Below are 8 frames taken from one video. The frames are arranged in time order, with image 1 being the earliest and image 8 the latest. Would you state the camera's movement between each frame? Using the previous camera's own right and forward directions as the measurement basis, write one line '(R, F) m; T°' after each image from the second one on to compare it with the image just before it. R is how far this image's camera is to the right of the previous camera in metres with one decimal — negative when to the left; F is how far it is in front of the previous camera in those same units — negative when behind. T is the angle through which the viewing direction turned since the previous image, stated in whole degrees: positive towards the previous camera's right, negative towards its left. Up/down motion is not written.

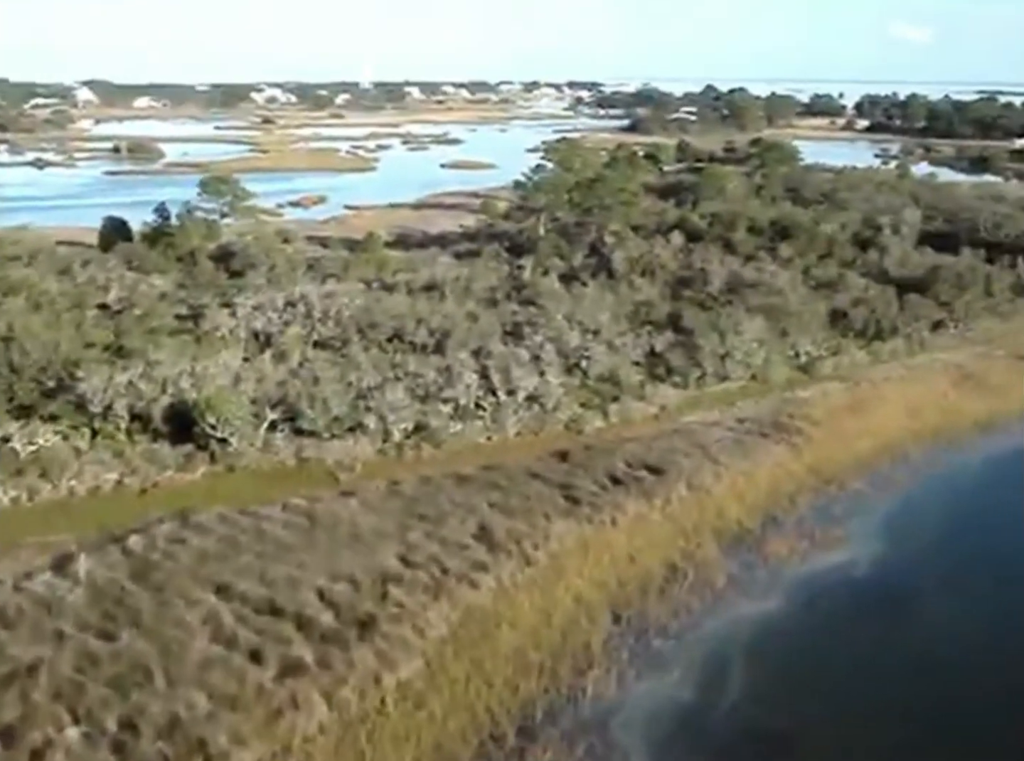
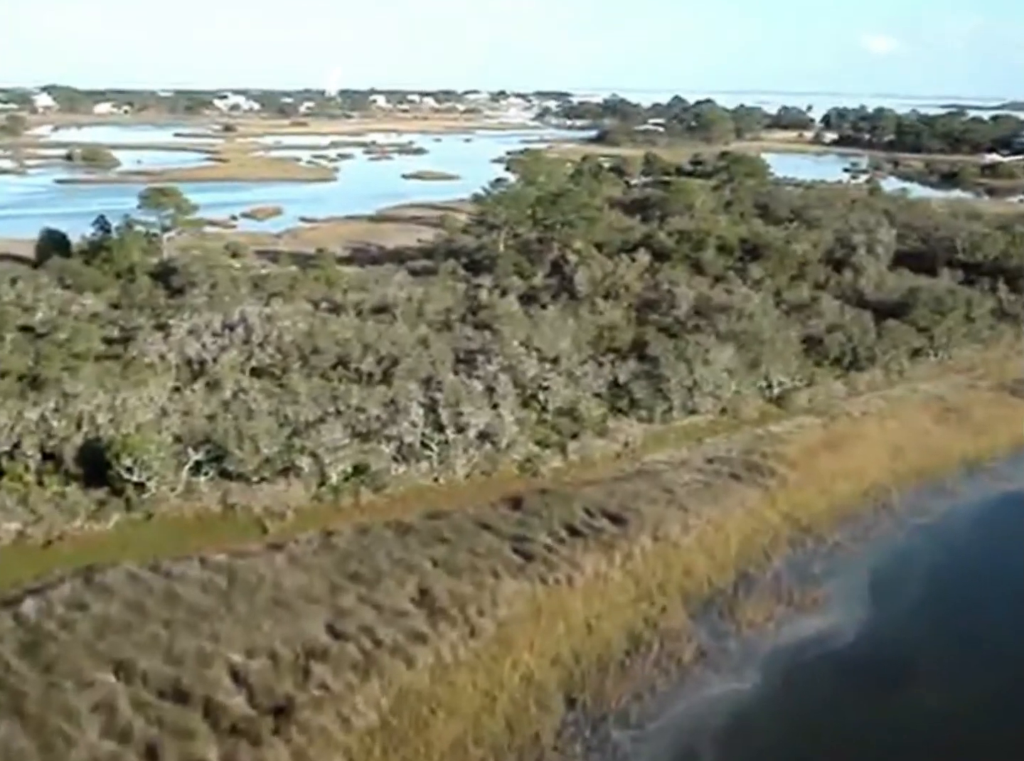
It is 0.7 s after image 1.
(+0.4, +2.2) m; +2°
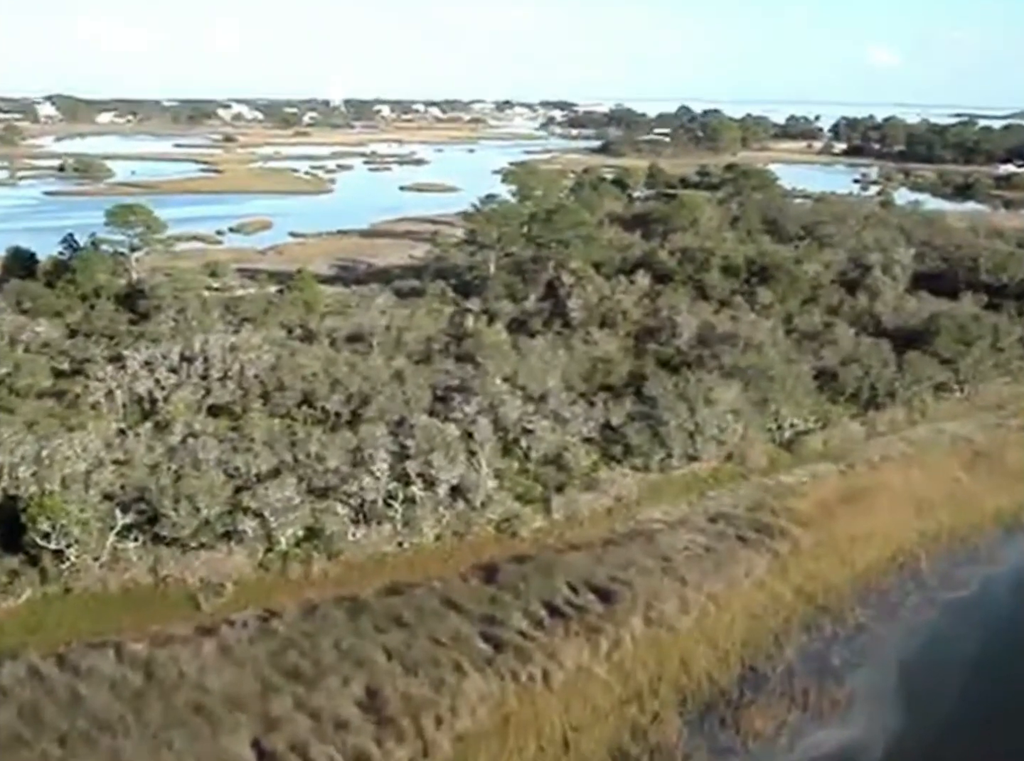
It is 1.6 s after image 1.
(+0.6, +3.0) m; 0°
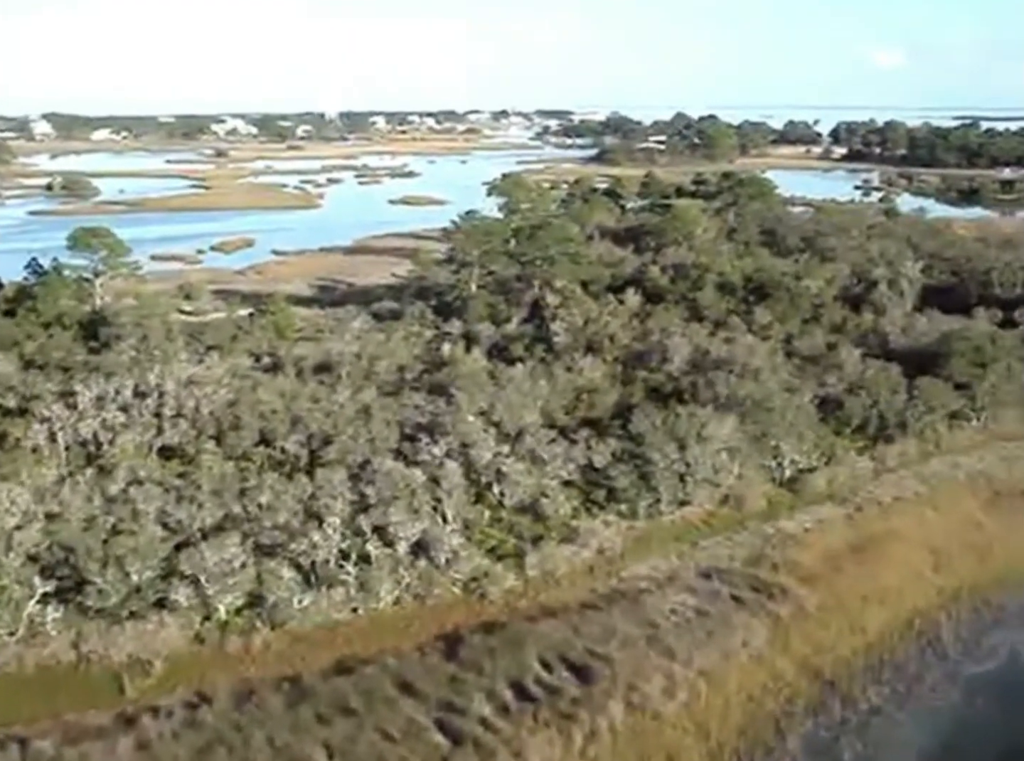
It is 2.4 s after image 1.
(+0.7, +2.3) m; 0°
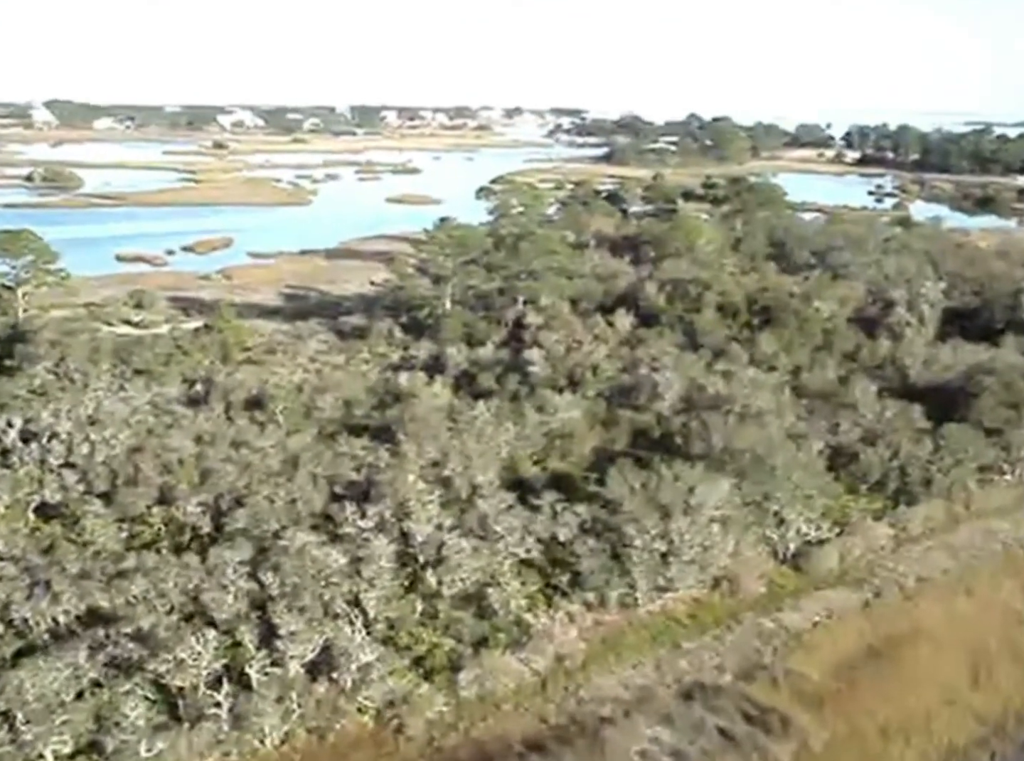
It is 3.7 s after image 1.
(+1.1, +4.5) m; 0°
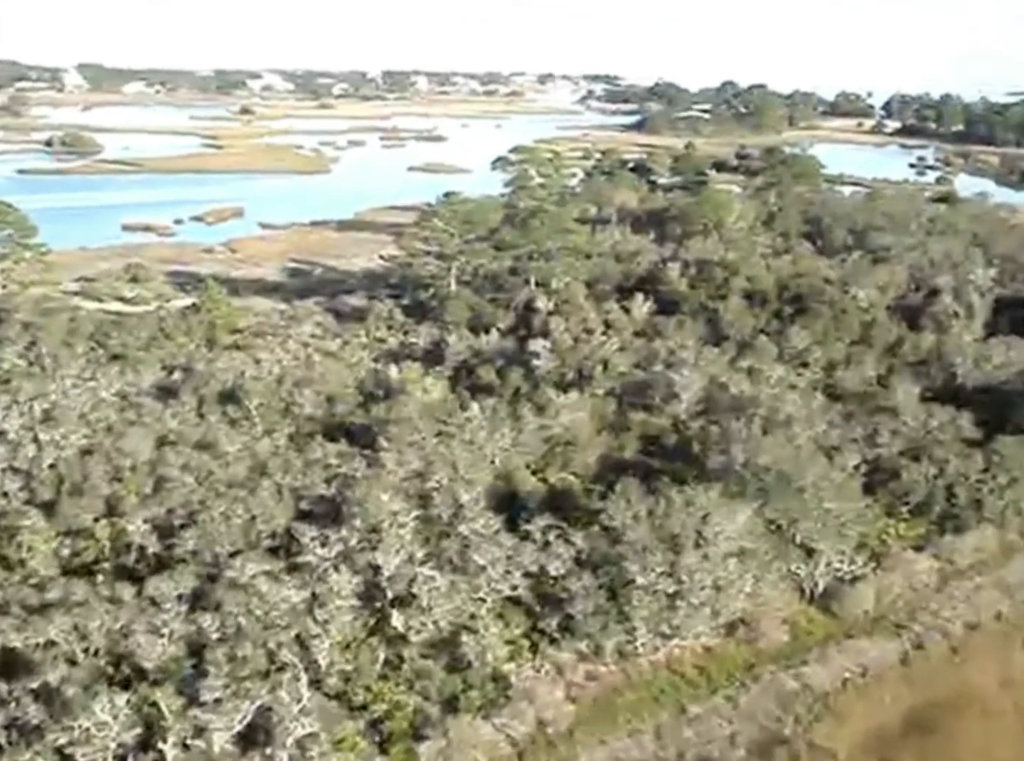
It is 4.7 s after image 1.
(+0.7, +2.8) m; -2°
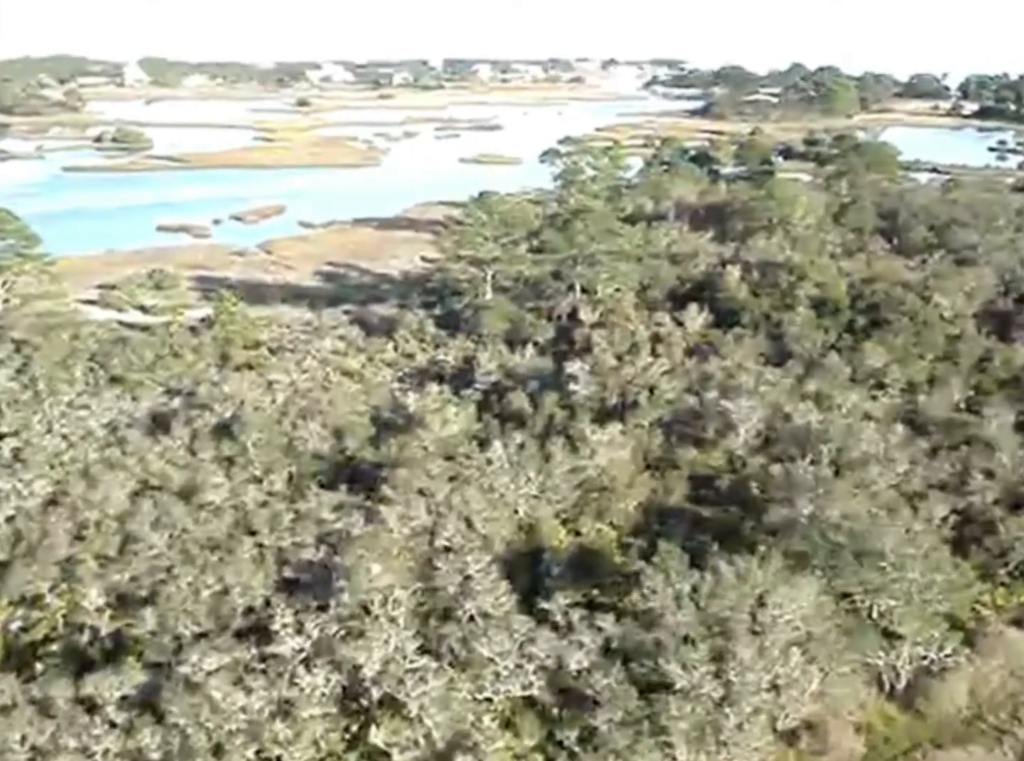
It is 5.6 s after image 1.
(+0.7, +3.1) m; -3°
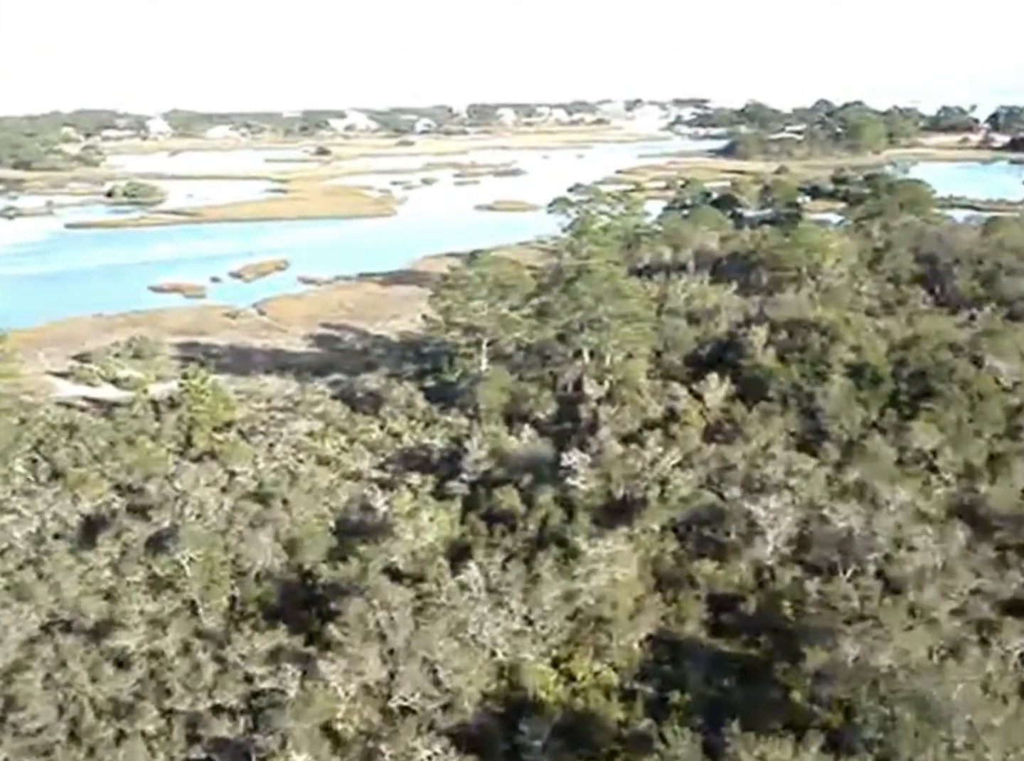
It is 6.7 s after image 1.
(+0.8, +3.4) m; -2°
